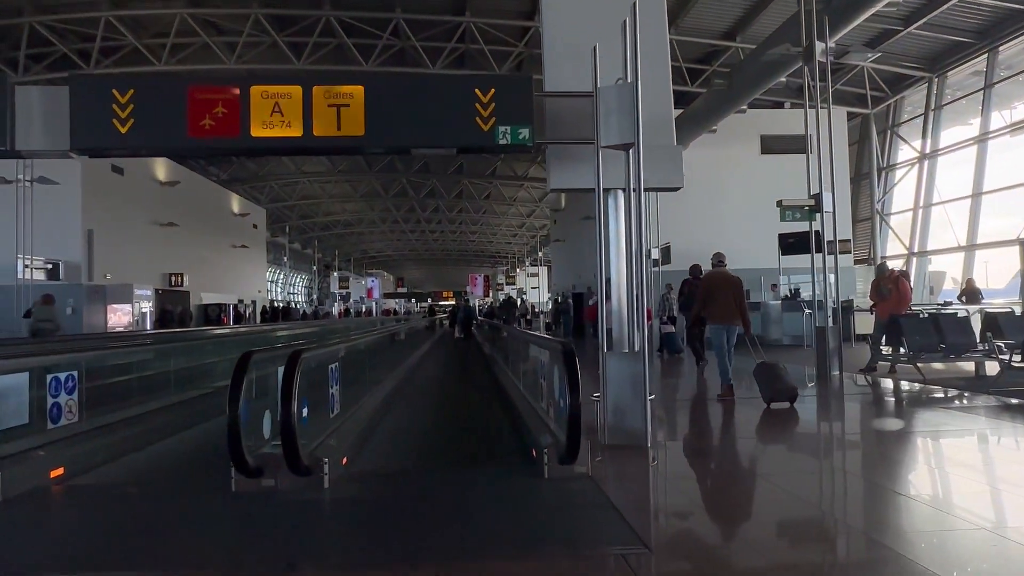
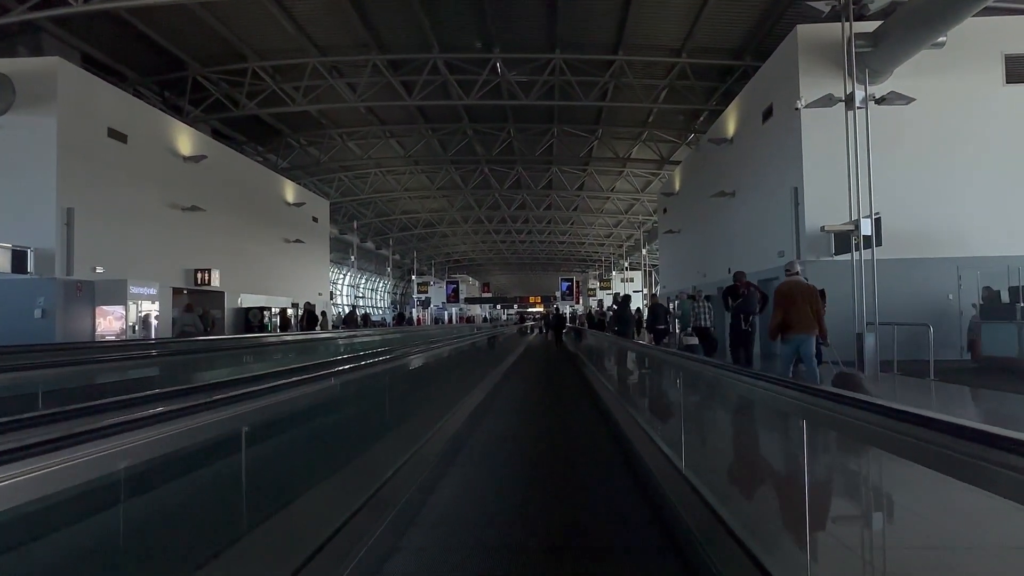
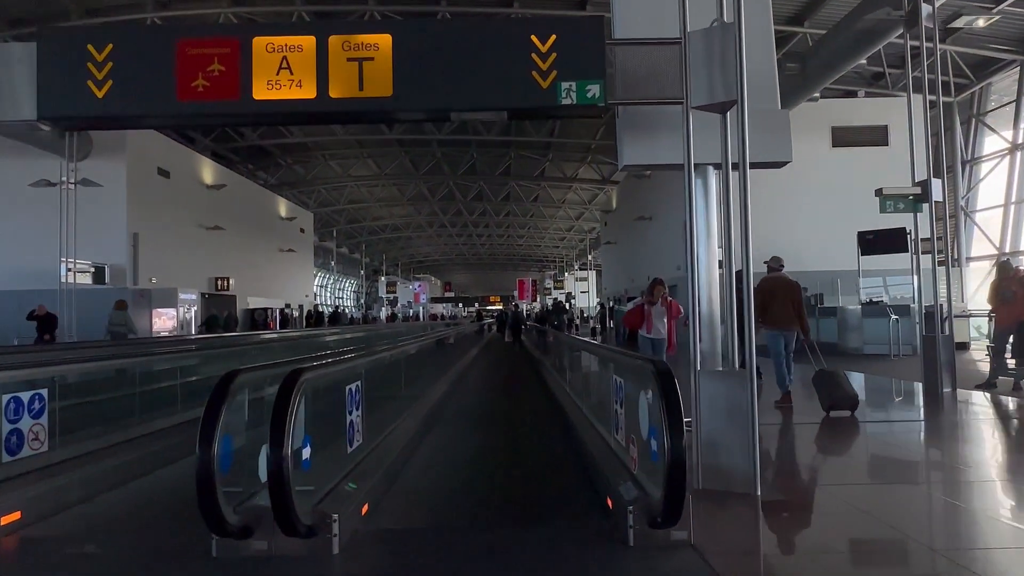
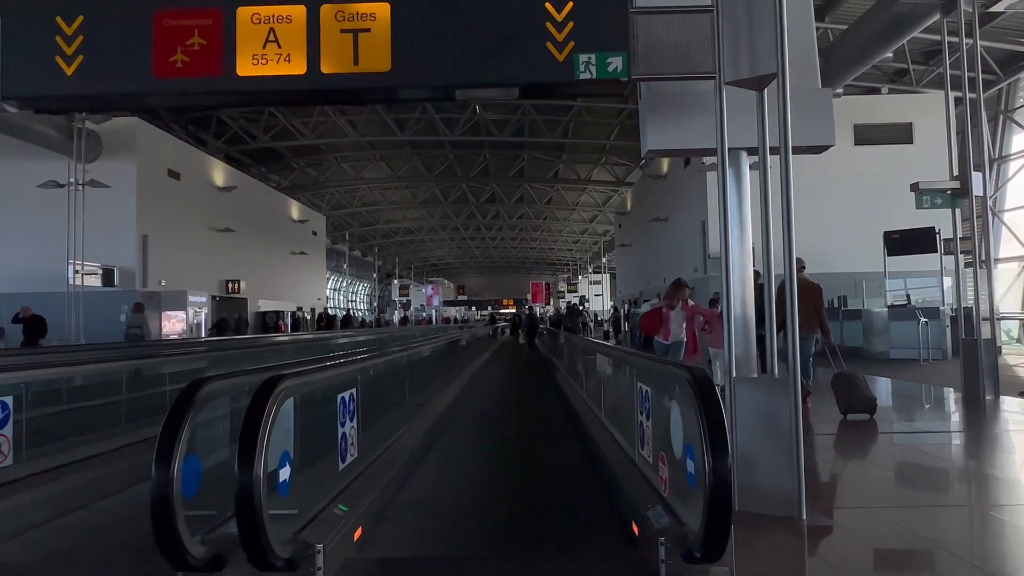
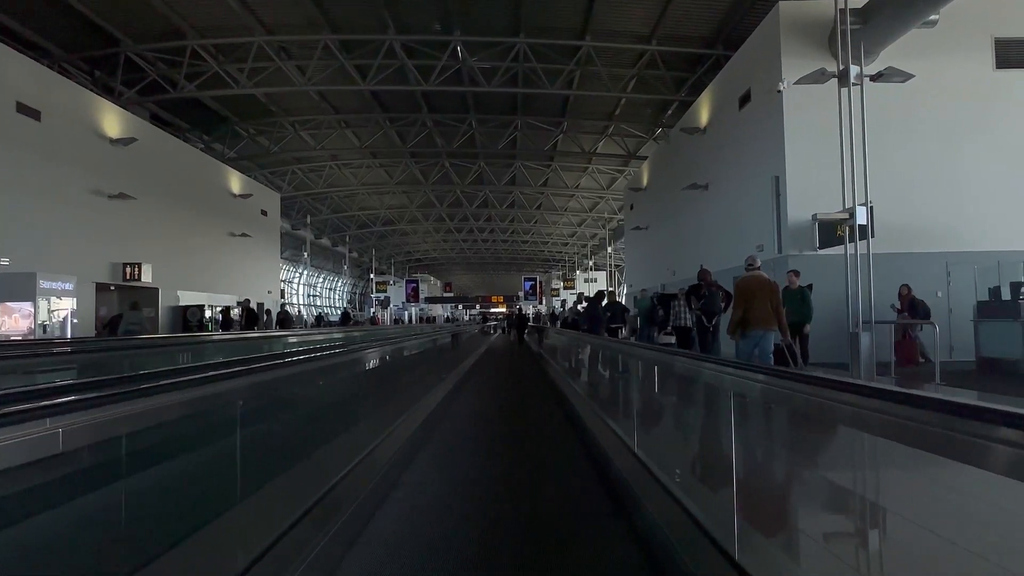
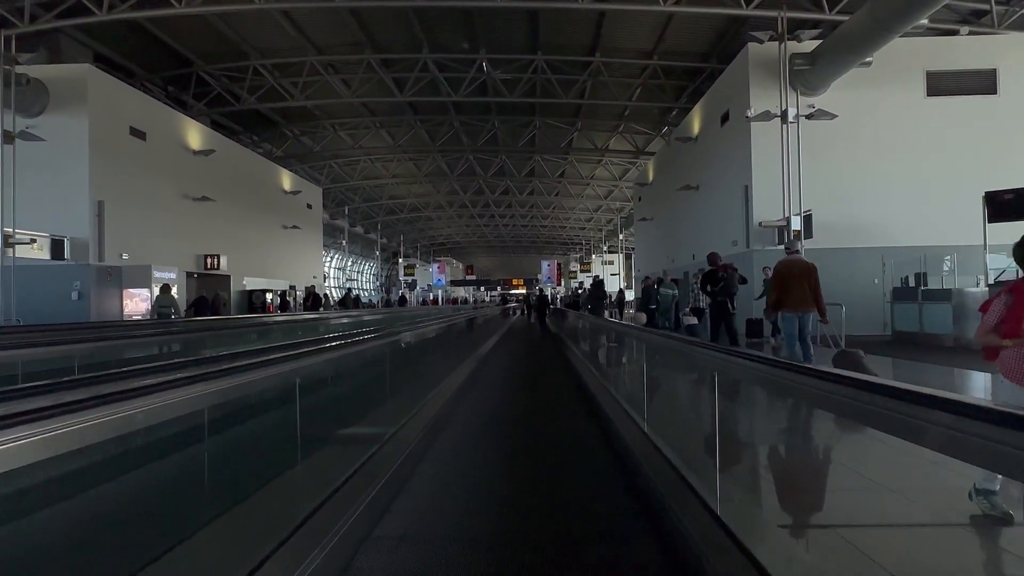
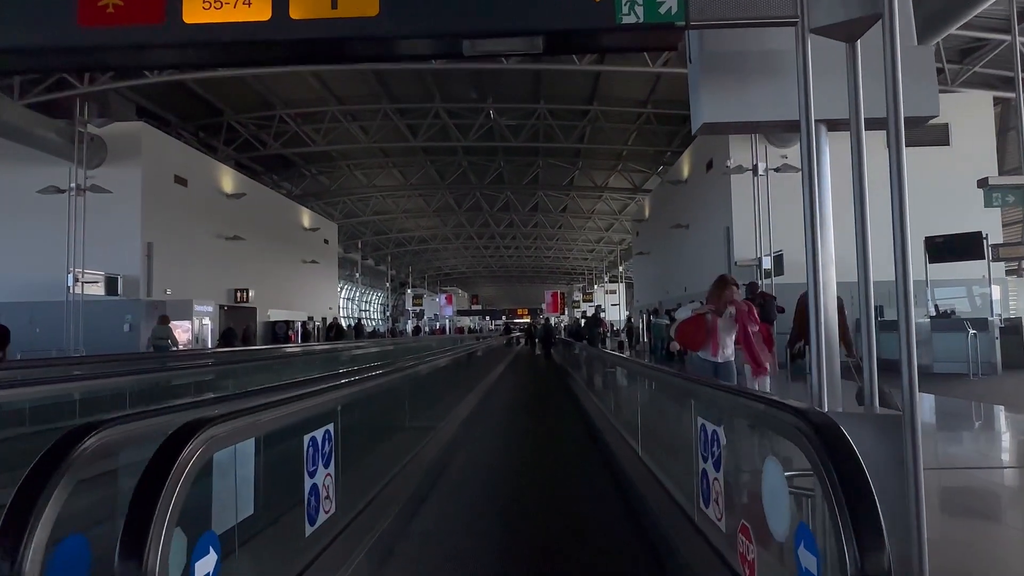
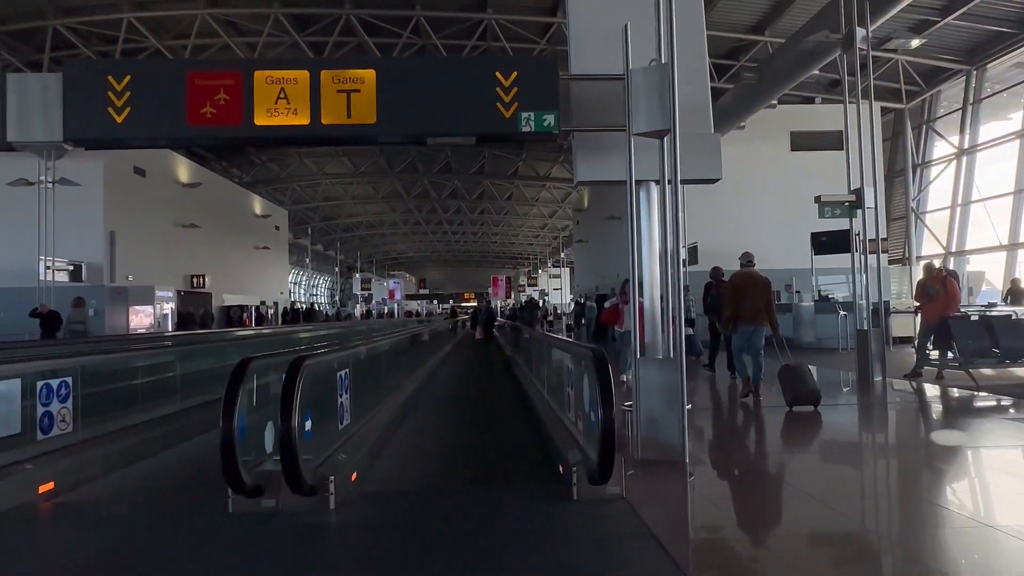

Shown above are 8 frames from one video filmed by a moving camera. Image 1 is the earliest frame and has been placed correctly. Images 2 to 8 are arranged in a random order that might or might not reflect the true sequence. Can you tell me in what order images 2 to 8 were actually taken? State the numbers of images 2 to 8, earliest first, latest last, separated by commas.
8, 3, 4, 7, 6, 2, 5
